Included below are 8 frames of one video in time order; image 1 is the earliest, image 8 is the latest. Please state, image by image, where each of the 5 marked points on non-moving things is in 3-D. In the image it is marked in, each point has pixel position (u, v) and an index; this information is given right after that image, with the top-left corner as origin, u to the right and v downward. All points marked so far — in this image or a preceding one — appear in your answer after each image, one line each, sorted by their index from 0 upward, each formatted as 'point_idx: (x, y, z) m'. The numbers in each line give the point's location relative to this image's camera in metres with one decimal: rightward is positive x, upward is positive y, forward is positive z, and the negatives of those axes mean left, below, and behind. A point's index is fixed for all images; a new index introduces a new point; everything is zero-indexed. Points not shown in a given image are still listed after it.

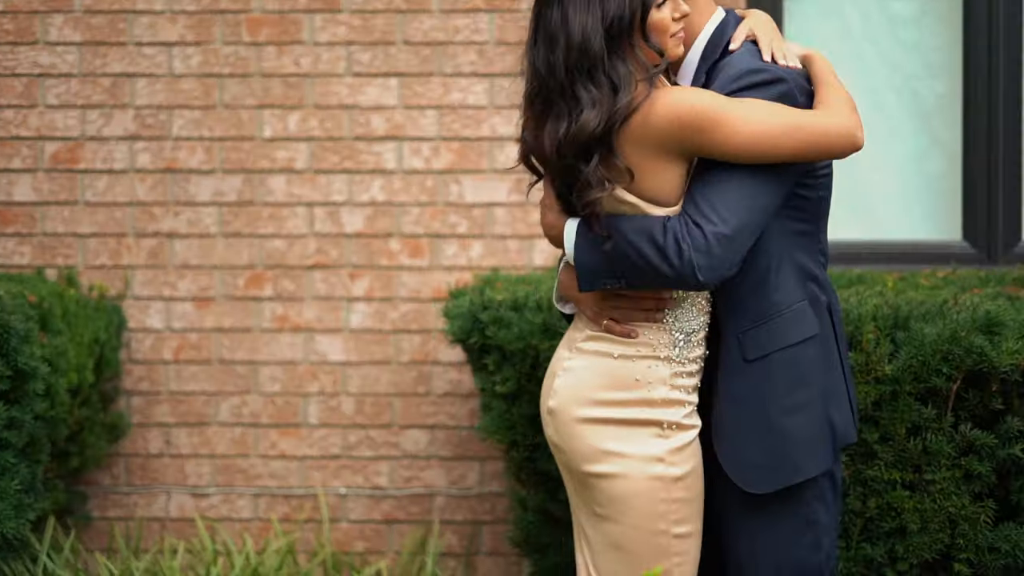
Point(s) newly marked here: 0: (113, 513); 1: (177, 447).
0: (-1.0, -0.5, +3.8) m
1: (-0.8, -0.4, +3.8) m
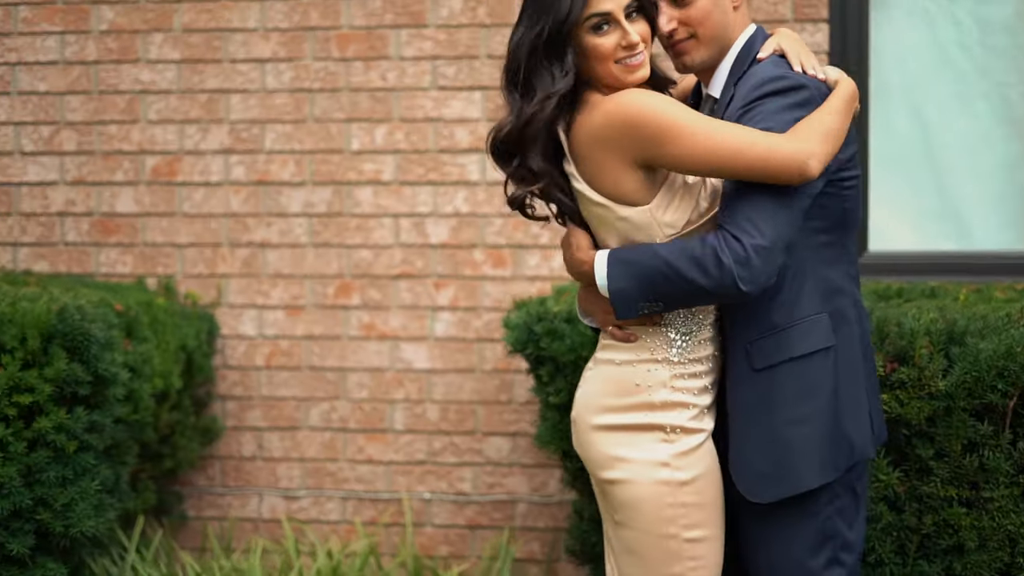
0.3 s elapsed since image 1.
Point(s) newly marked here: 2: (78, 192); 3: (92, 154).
0: (-0.8, -0.6, +3.9) m
1: (-0.6, -0.4, +3.9) m
2: (-1.1, +0.2, +4.0) m
3: (-1.1, +0.3, +4.0) m
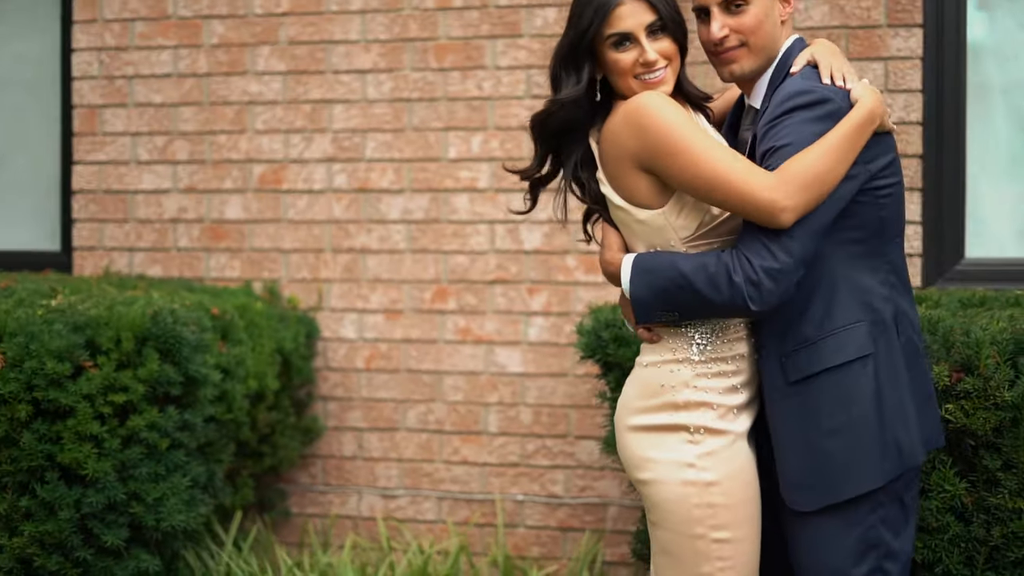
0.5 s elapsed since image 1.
0: (-0.5, -0.6, +4.1) m
1: (-0.4, -0.4, +4.0) m
2: (-0.9, +0.2, +4.1) m
3: (-0.8, +0.3, +4.1) m
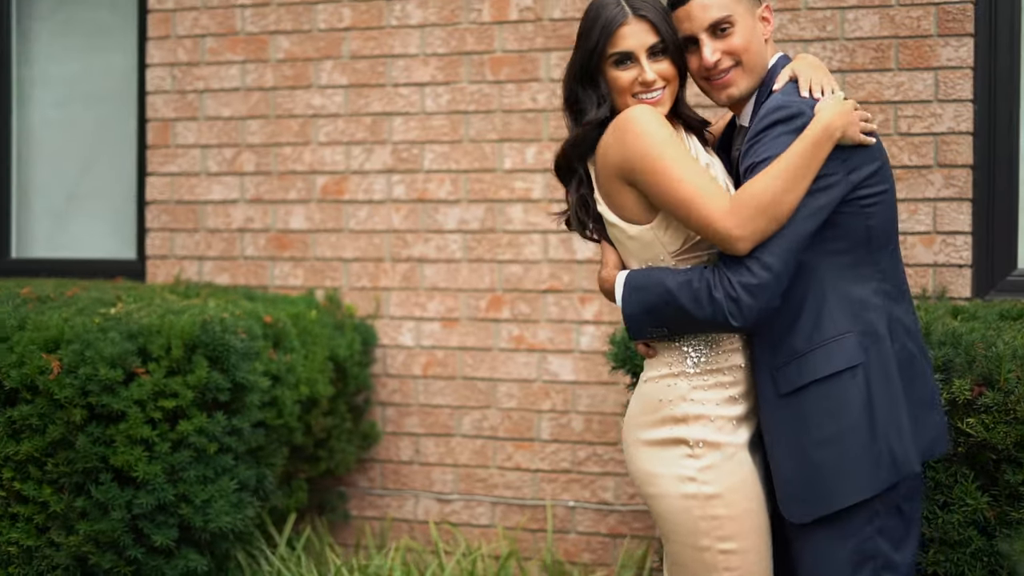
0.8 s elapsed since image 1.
0: (-0.4, -0.6, +4.2) m
1: (-0.2, -0.4, +4.1) m
2: (-0.7, +0.2, +4.3) m
3: (-0.7, +0.3, +4.3) m
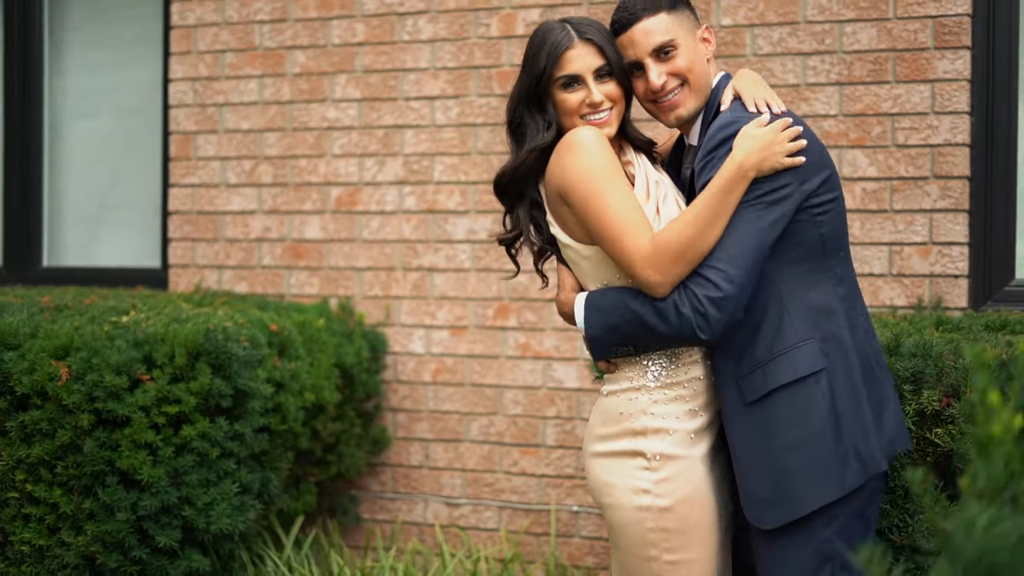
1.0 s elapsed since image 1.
0: (-0.4, -0.6, +4.3) m
1: (-0.2, -0.5, +4.2) m
2: (-0.7, +0.2, +4.4) m
3: (-0.6, +0.3, +4.4) m
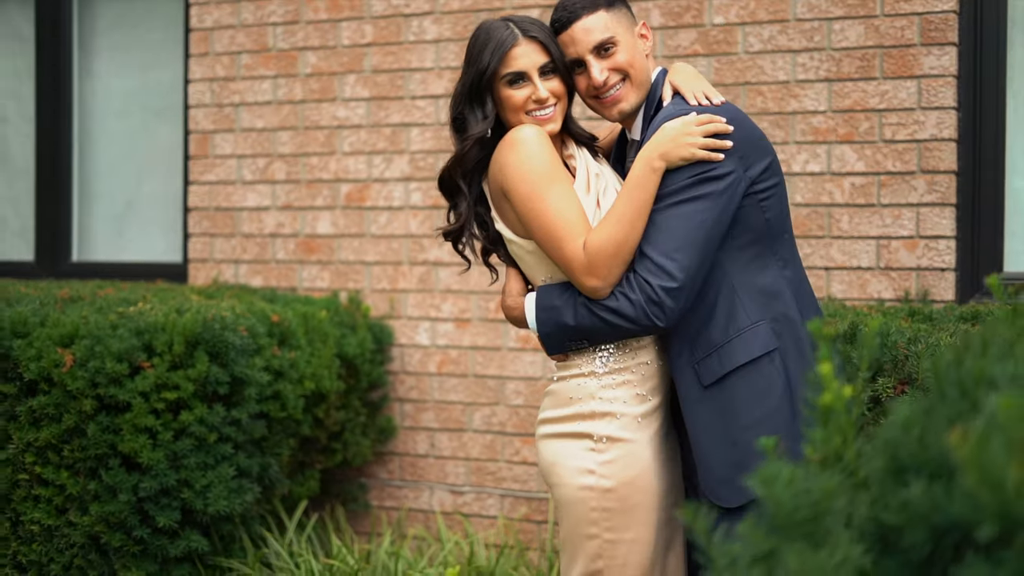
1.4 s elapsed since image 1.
0: (-0.4, -0.6, +4.4) m
1: (-0.2, -0.4, +4.3) m
2: (-0.7, +0.2, +4.5) m
3: (-0.6, +0.3, +4.5) m
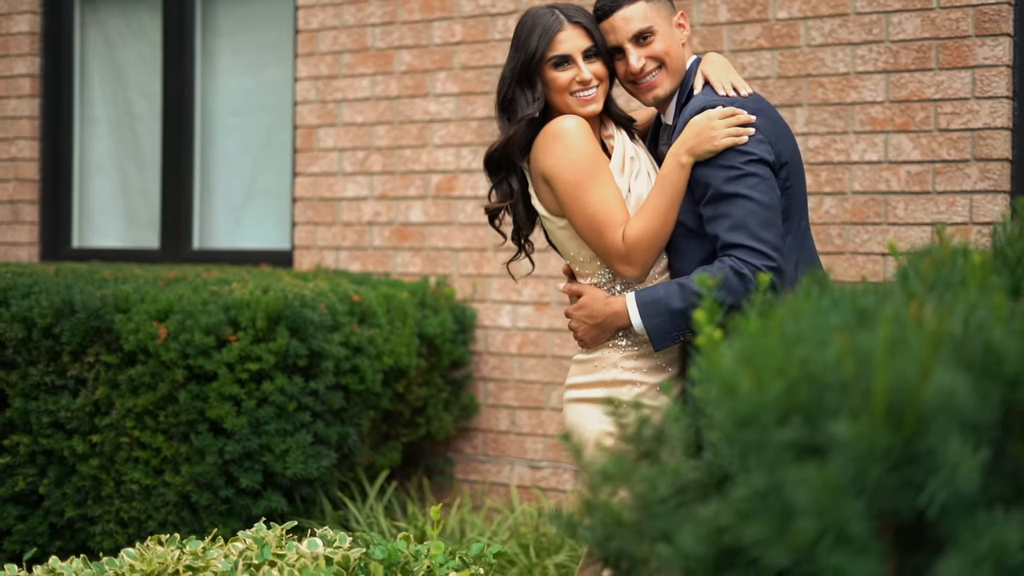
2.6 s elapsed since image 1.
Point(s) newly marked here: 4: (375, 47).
0: (-0.1, -0.6, +4.6) m
1: (0.0, -0.4, +4.6) m
2: (-0.4, +0.3, +4.8) m
3: (-0.4, +0.4, +4.8) m
4: (-0.4, +0.7, +4.8) m
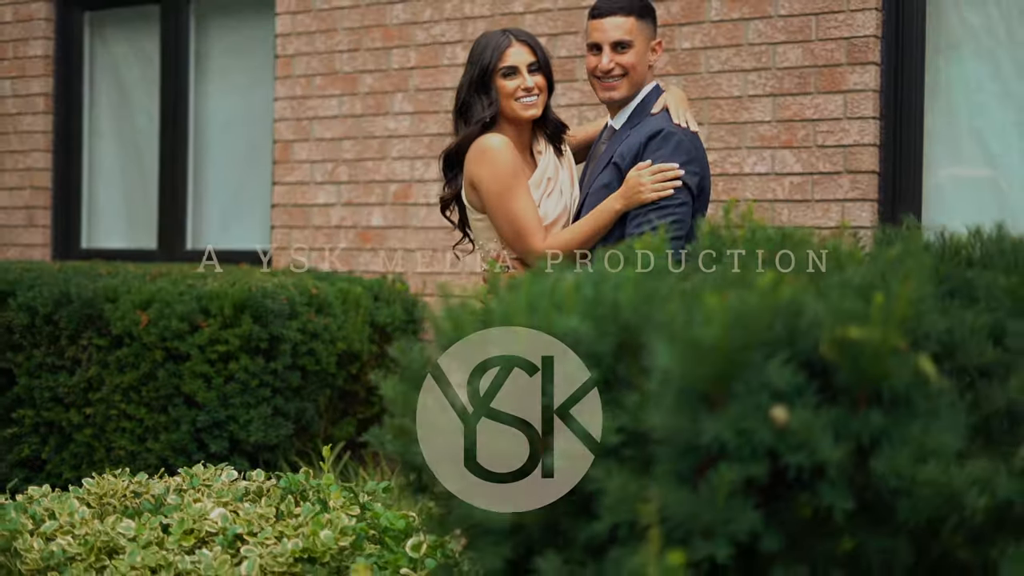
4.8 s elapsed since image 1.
0: (-0.3, -0.5, +5.3) m
1: (-0.2, -0.4, +5.2) m
2: (-0.6, +0.3, +5.4) m
3: (-0.5, +0.4, +5.4) m
4: (-0.6, +0.8, +5.5) m
